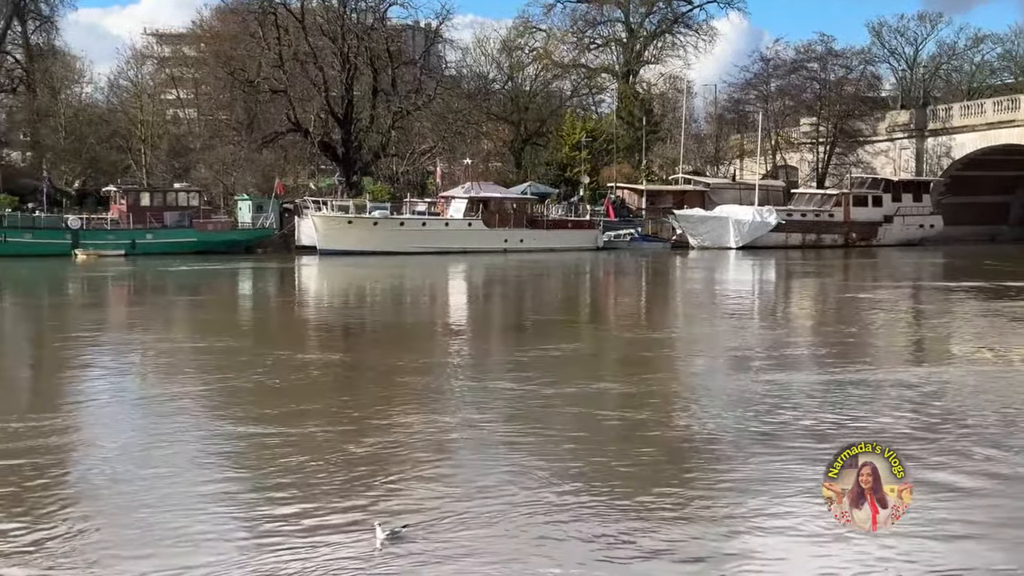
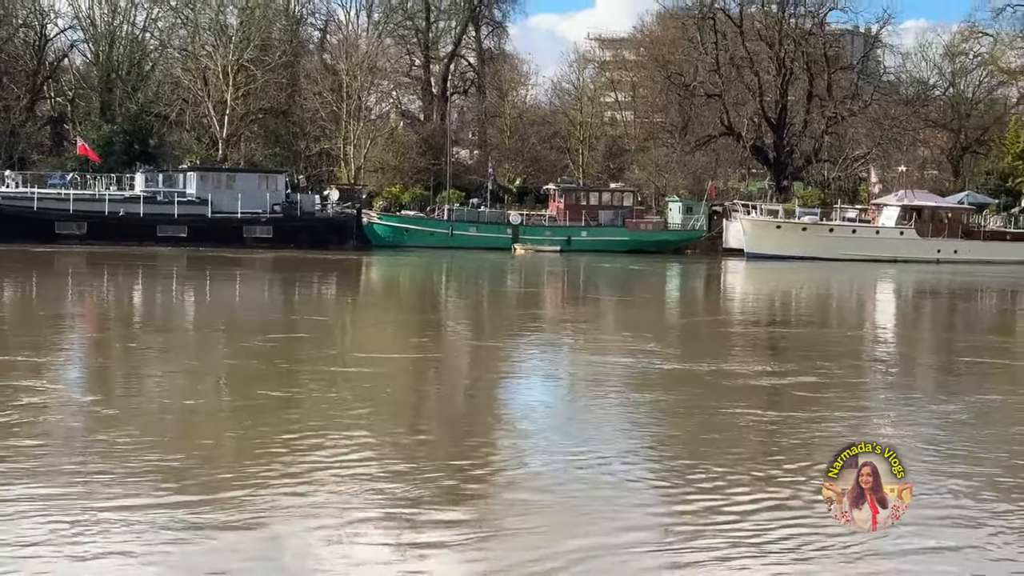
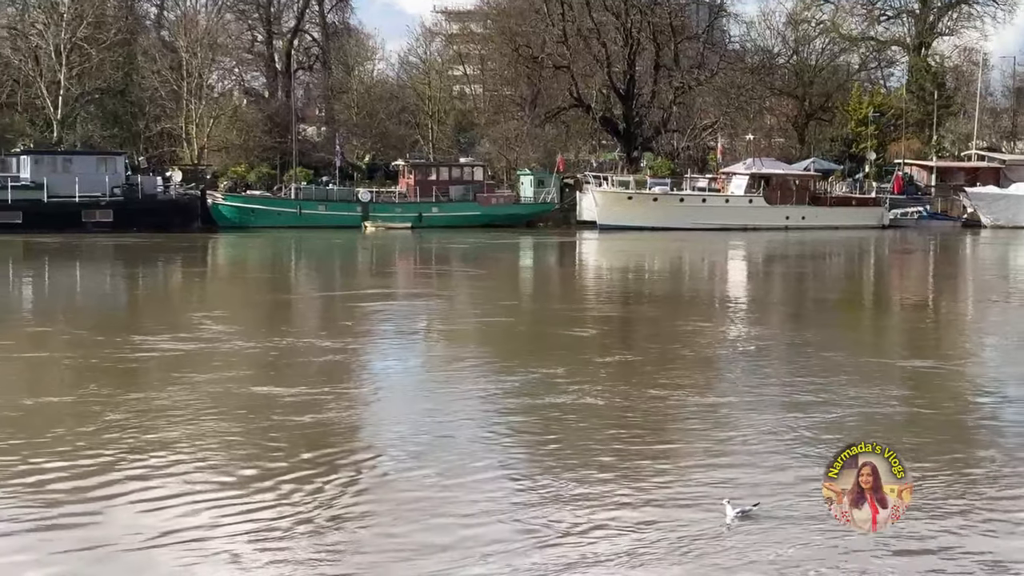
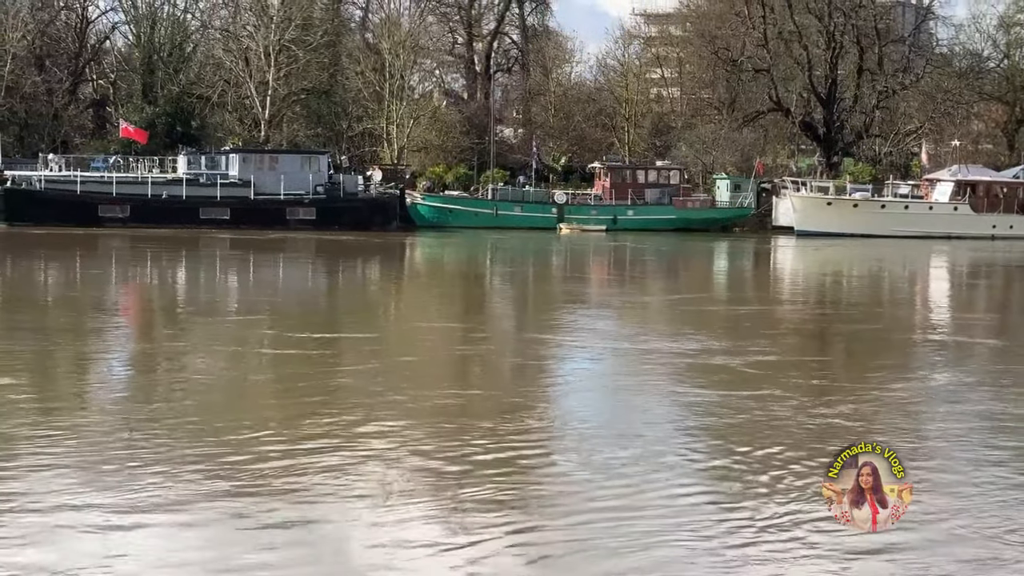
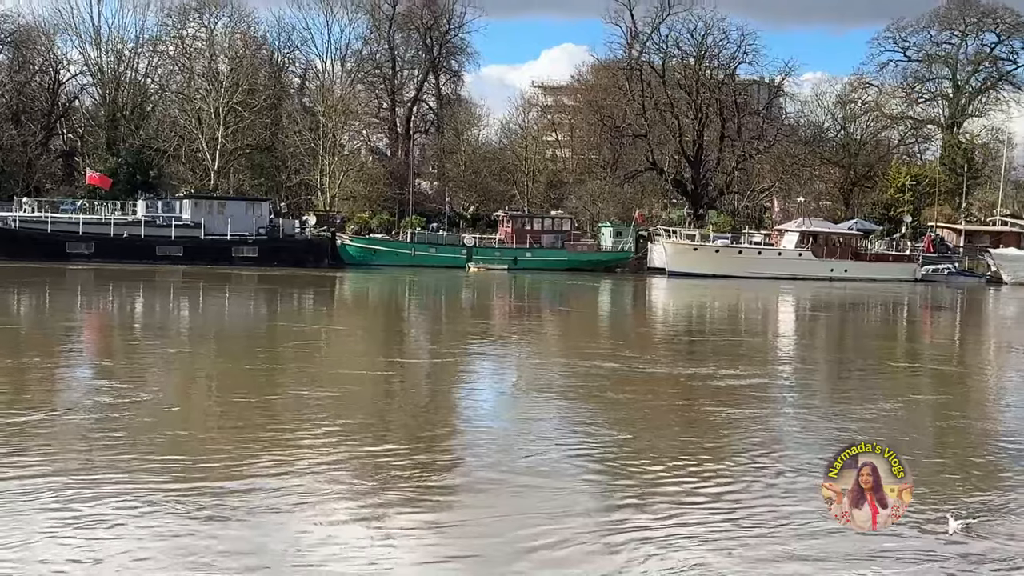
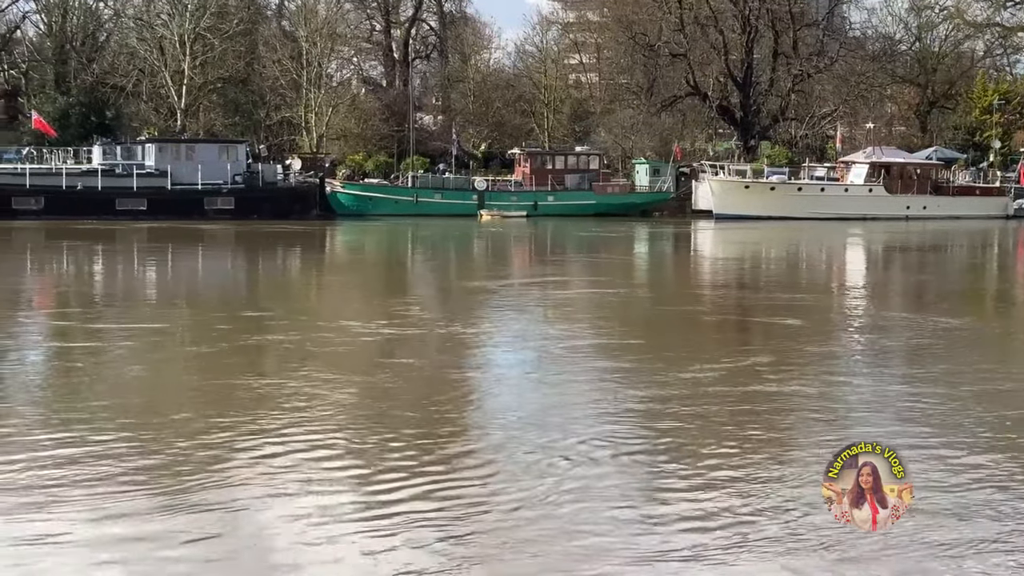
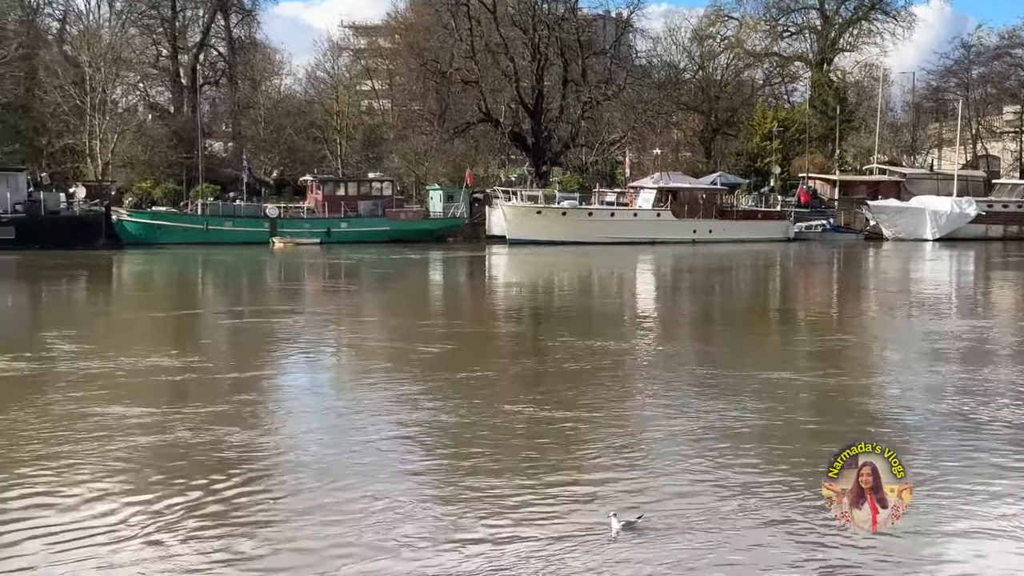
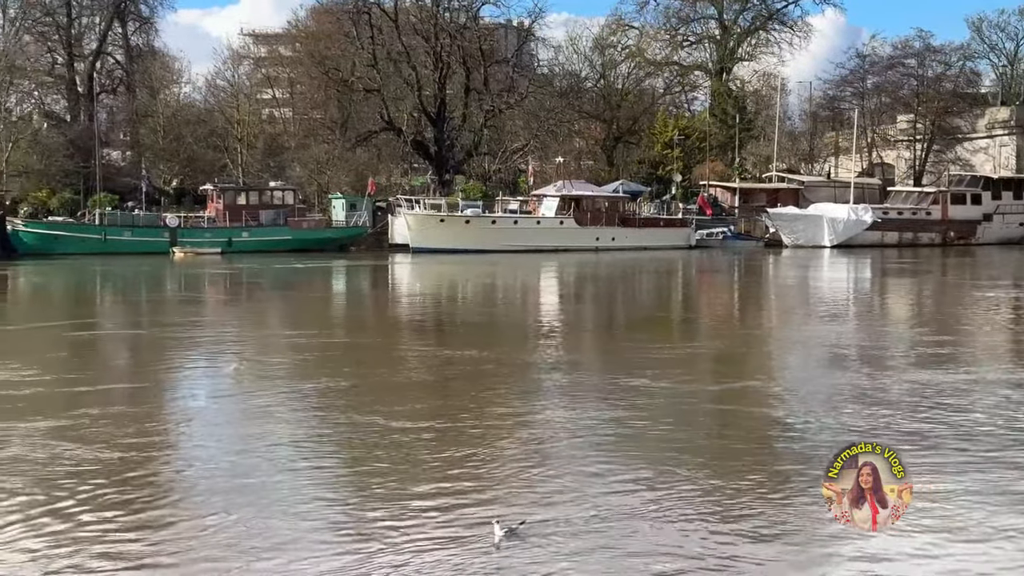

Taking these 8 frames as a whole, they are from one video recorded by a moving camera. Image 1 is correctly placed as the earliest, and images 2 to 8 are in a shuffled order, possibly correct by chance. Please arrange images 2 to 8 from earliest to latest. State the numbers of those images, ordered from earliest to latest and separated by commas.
8, 7, 3, 6, 4, 2, 5
